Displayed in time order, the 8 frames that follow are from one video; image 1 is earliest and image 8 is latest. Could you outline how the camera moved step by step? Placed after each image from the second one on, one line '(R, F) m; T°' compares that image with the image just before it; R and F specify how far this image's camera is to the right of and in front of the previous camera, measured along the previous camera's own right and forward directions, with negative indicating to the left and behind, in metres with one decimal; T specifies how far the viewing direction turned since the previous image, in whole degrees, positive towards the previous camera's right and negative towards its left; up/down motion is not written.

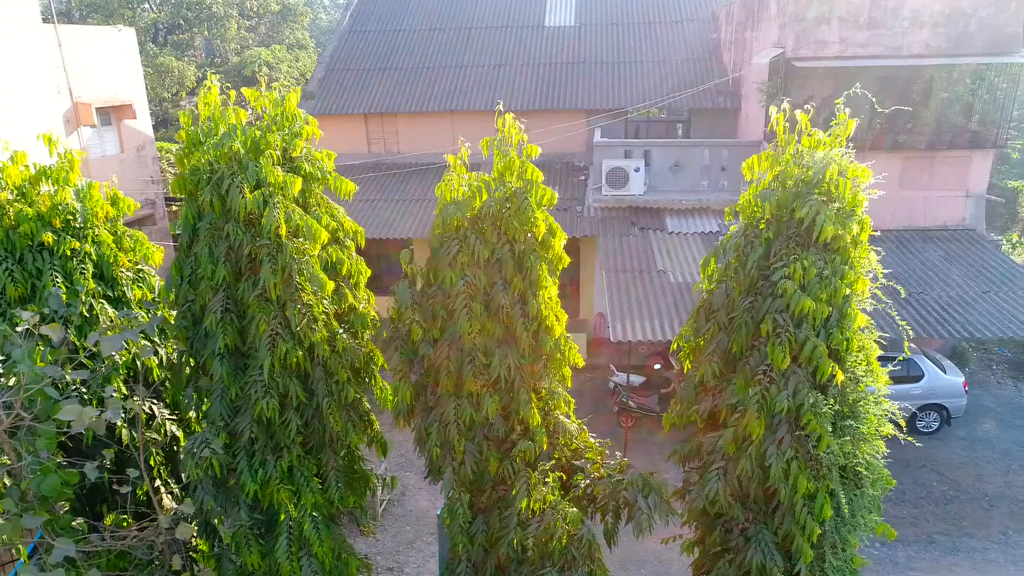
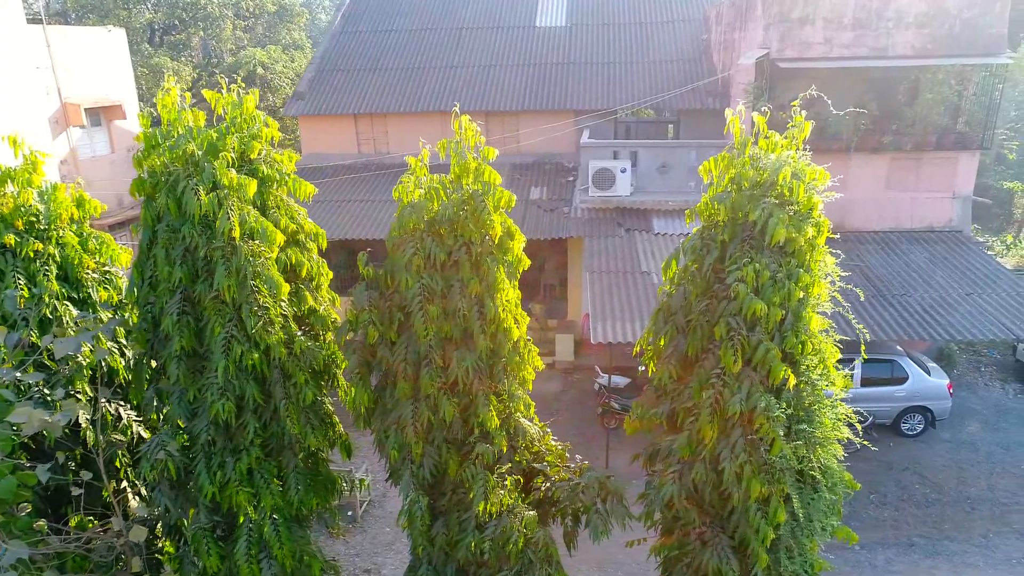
(+0.3, 0.0) m; 0°
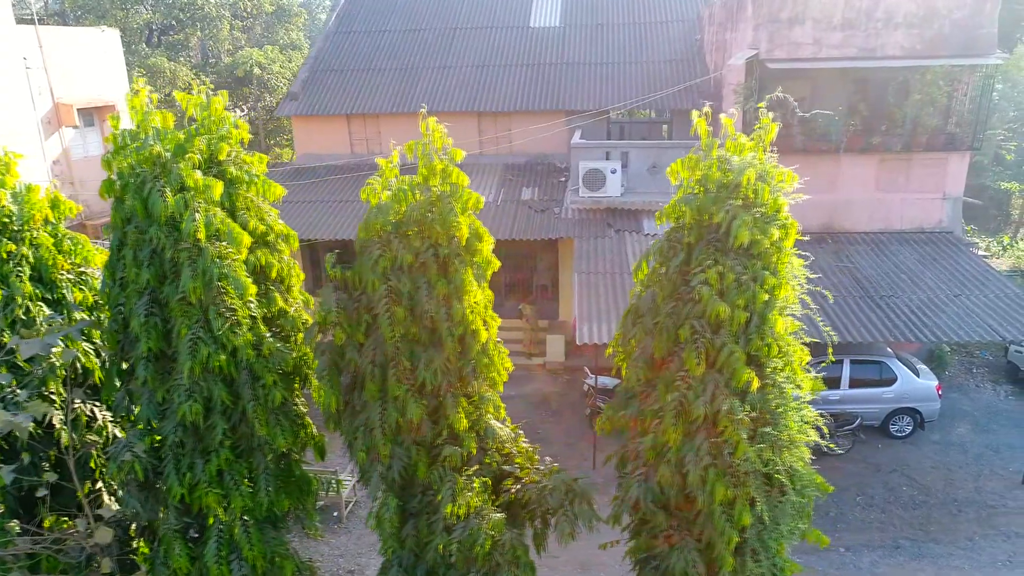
(+0.2, 0.0) m; 0°
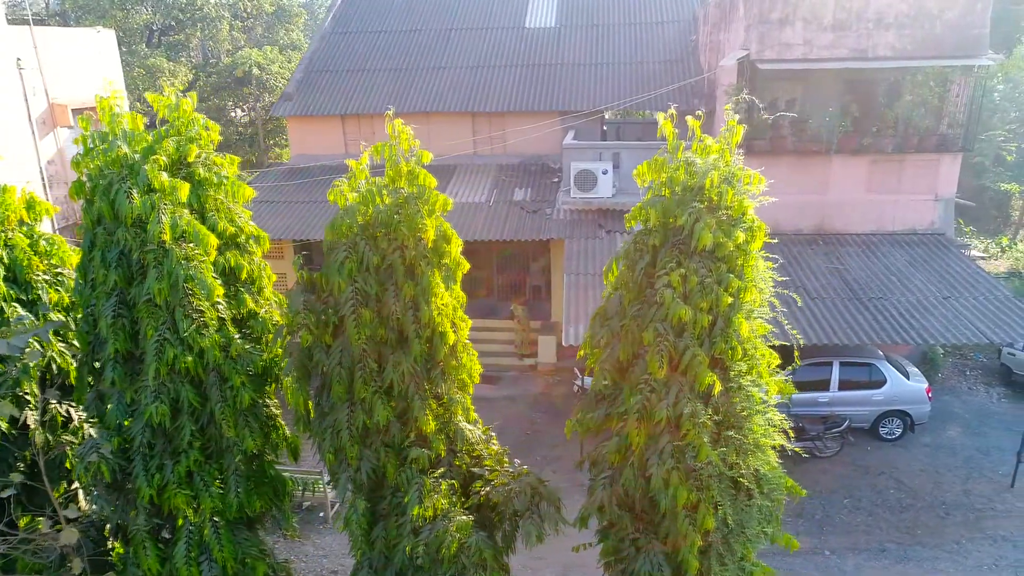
(+0.2, 0.0) m; 0°
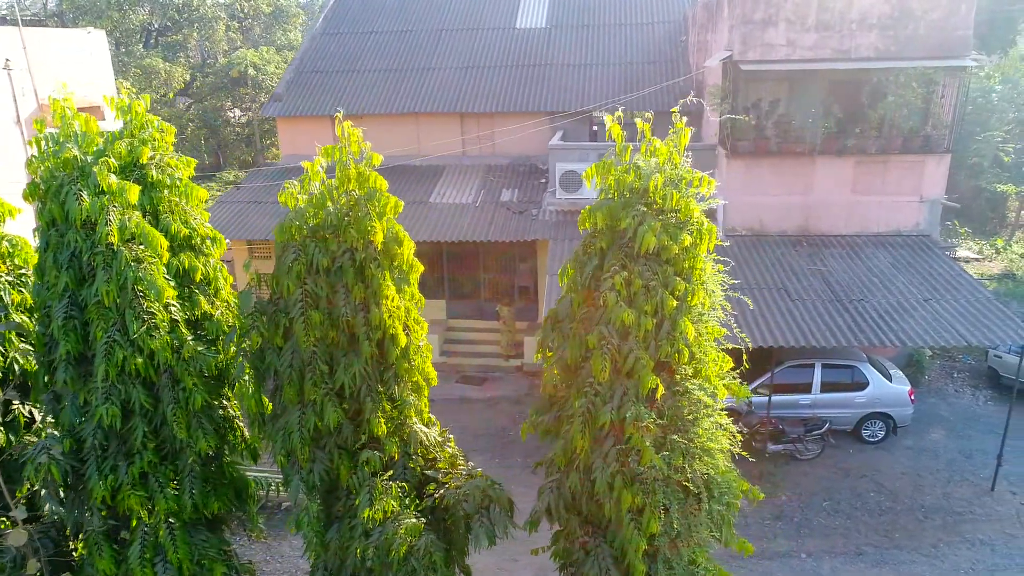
(+0.3, 0.0) m; 0°
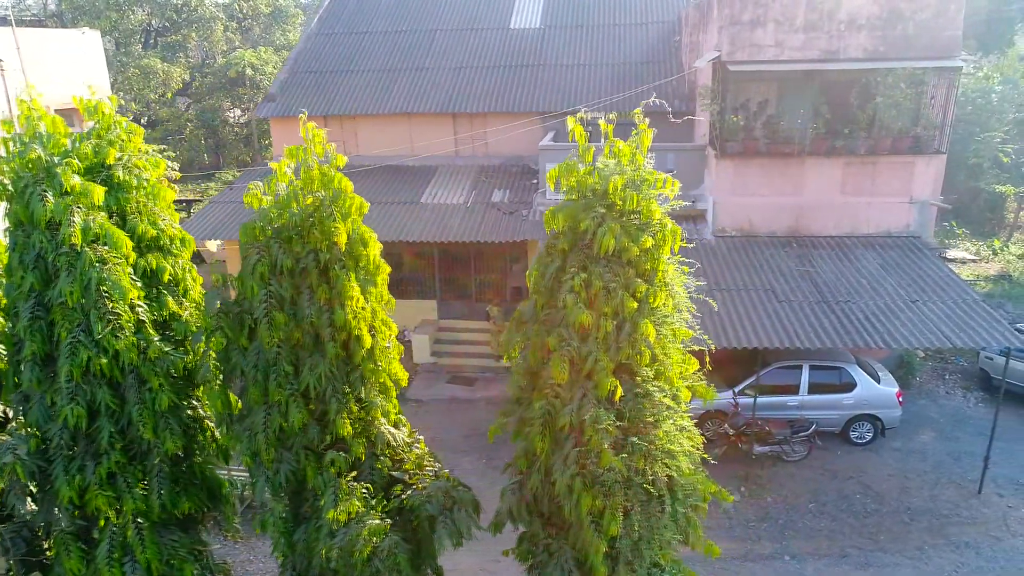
(+0.2, 0.0) m; 0°
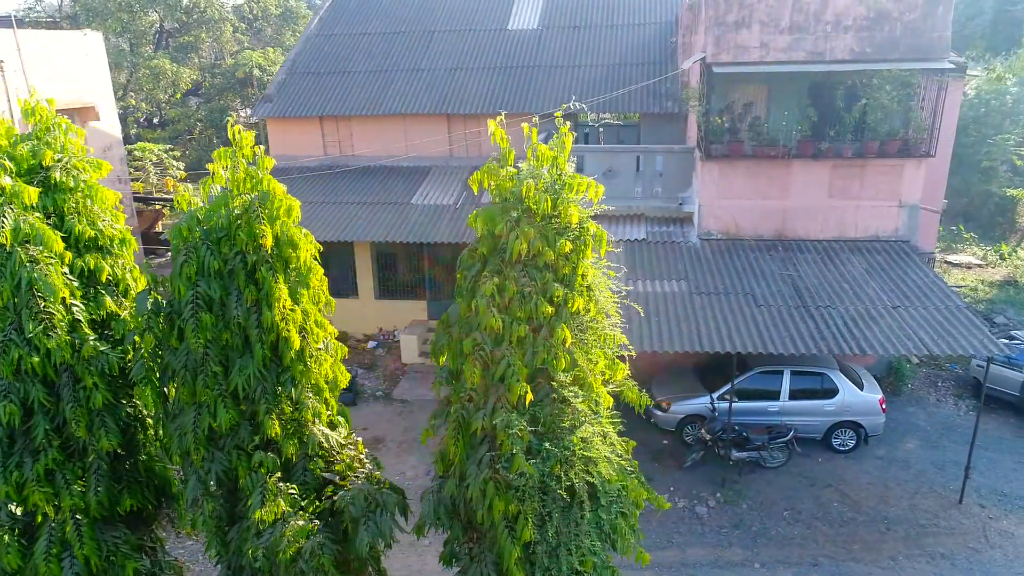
(+0.6, 0.0) m; -1°
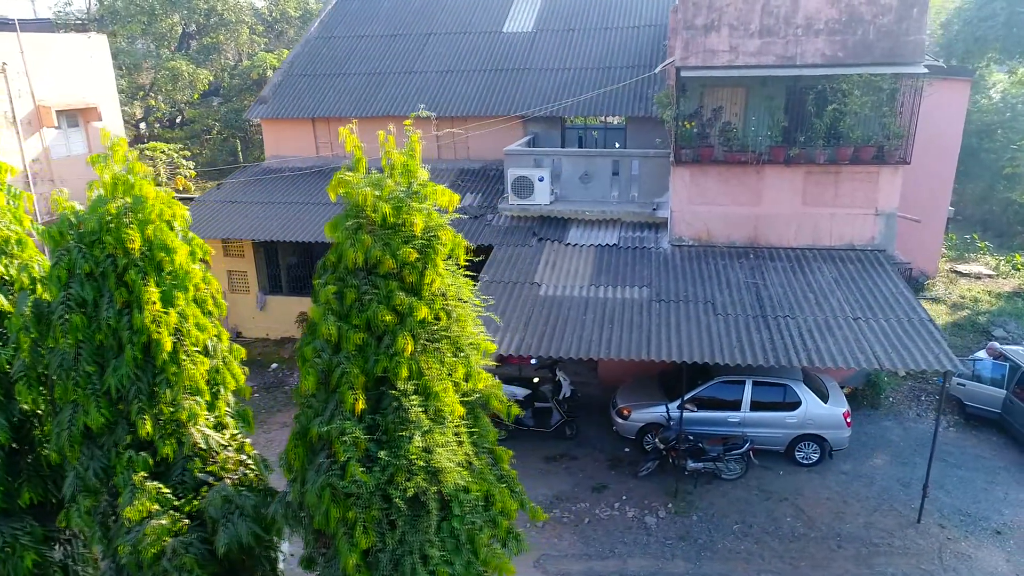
(+1.0, 0.0) m; -3°
